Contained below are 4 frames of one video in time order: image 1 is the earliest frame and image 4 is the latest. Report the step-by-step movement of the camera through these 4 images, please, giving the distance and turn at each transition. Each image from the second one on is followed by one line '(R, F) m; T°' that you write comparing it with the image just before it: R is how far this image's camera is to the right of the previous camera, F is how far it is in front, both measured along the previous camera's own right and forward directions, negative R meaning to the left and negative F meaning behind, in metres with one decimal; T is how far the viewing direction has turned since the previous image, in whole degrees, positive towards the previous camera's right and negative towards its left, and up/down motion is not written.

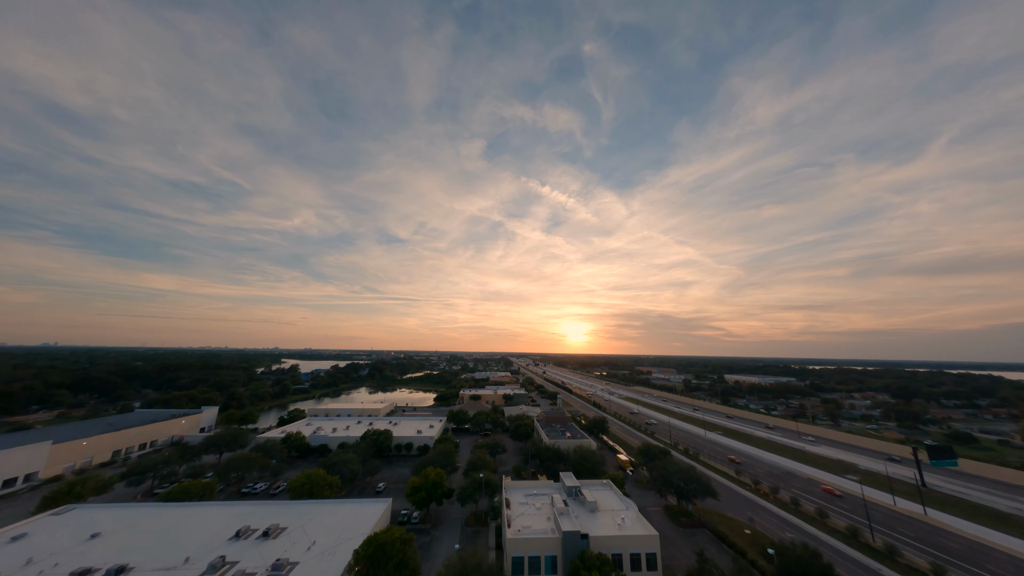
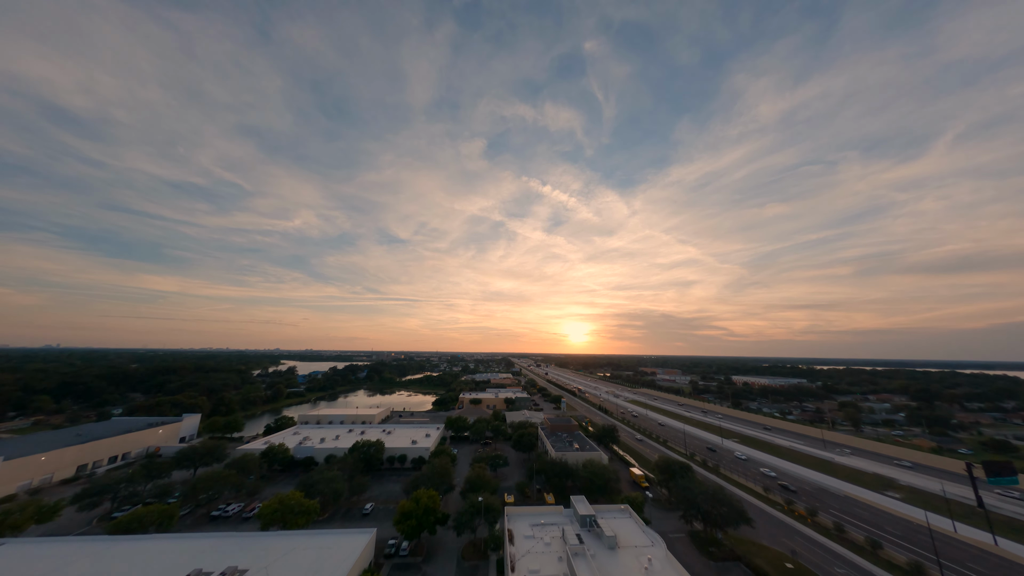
(-0.1, +2.5) m; 0°
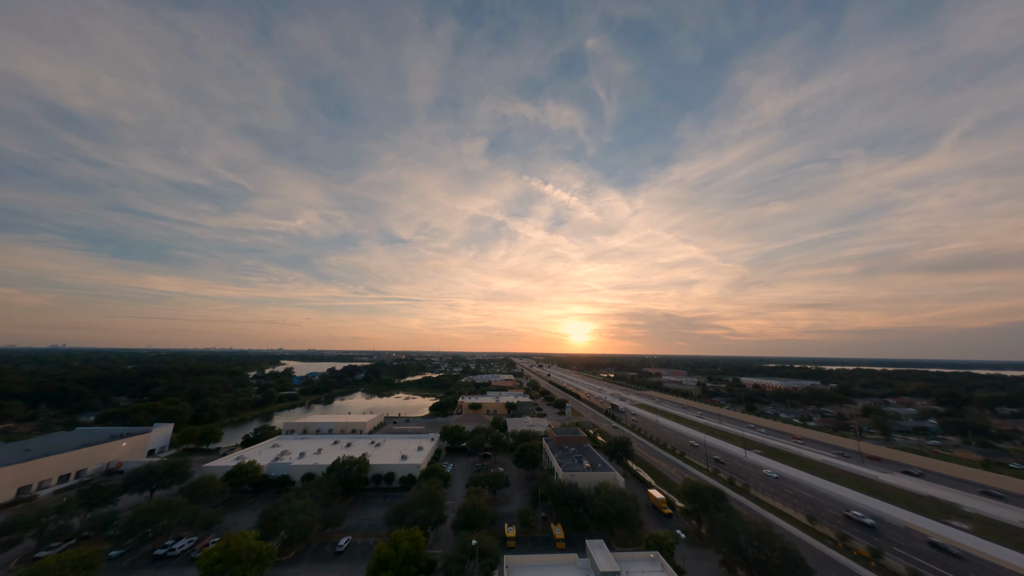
(0.0, +3.3) m; 0°
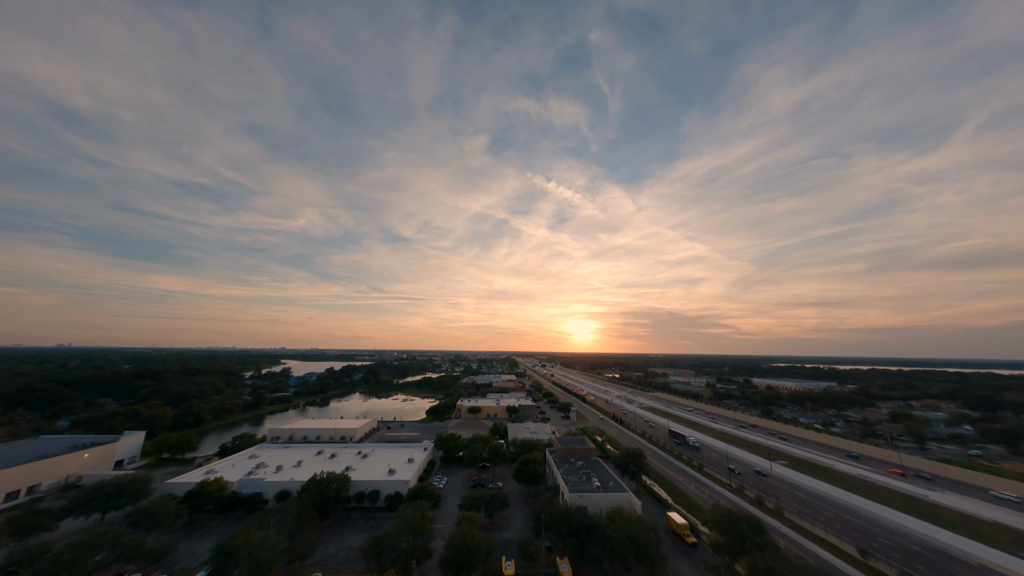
(+0.3, +3.0) m; -1°
